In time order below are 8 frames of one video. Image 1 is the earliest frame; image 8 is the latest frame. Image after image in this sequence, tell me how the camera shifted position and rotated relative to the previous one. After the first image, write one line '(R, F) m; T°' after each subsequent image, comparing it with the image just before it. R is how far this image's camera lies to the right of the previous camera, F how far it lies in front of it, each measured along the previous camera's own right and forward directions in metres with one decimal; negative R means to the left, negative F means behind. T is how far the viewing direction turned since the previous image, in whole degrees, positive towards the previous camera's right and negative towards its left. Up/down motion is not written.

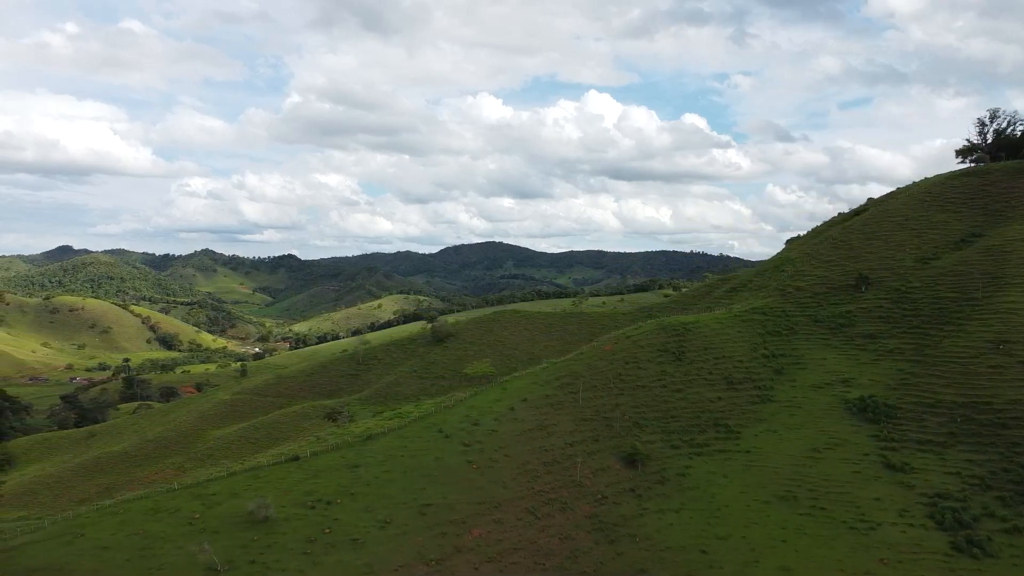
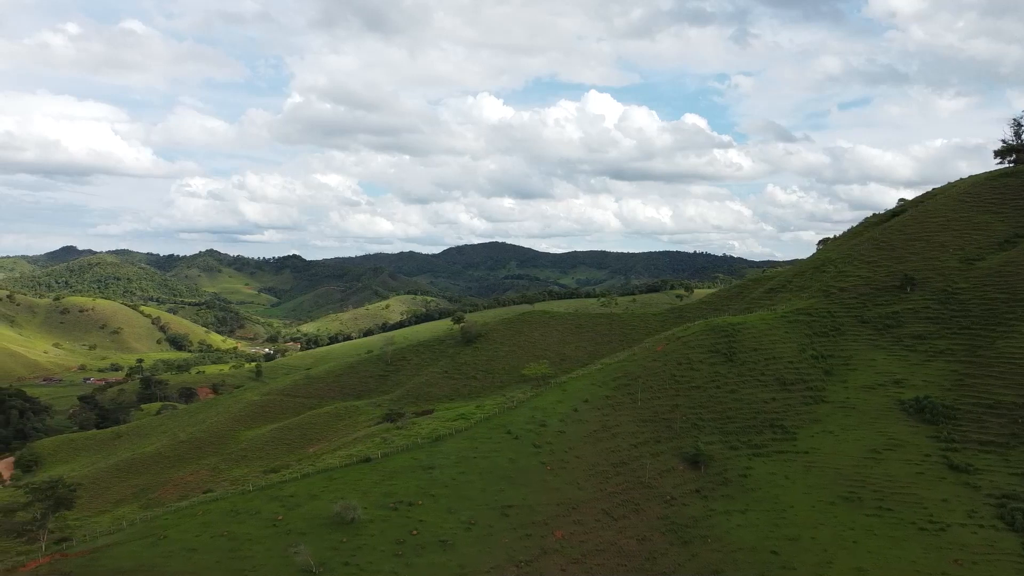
(-4.7, 0.0) m; 0°
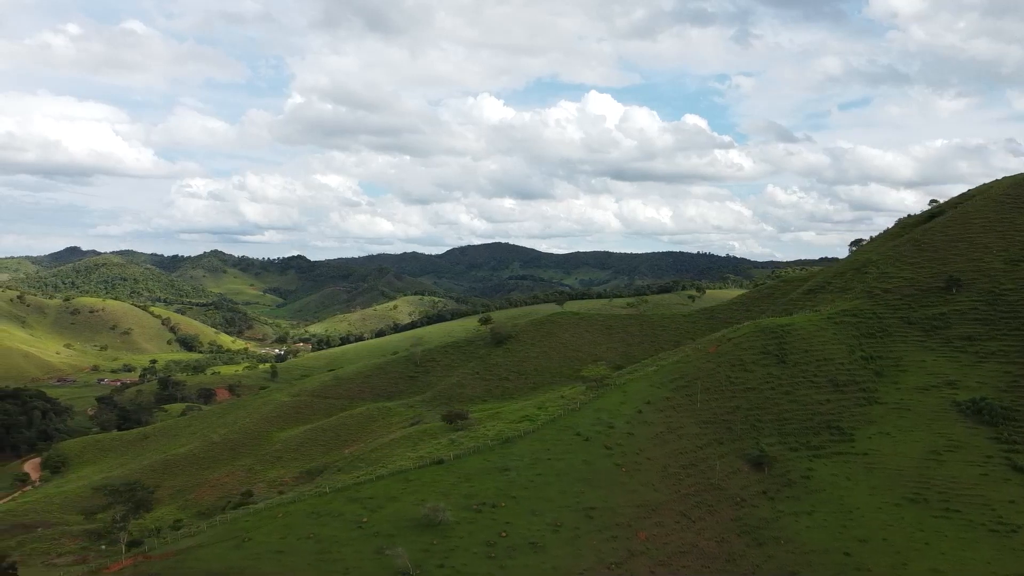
(-4.8, 0.0) m; 0°
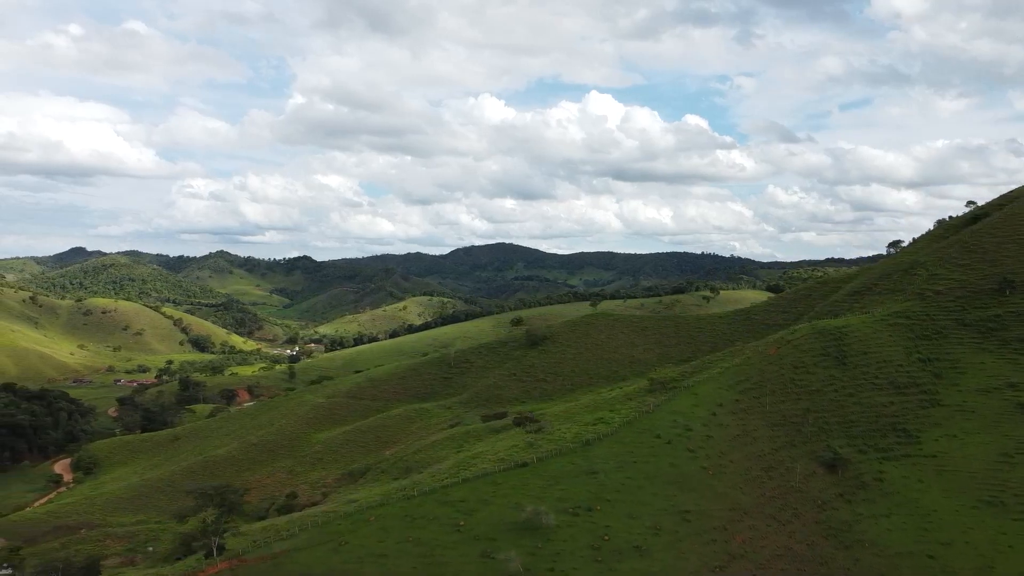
(-5.5, 0.0) m; 0°
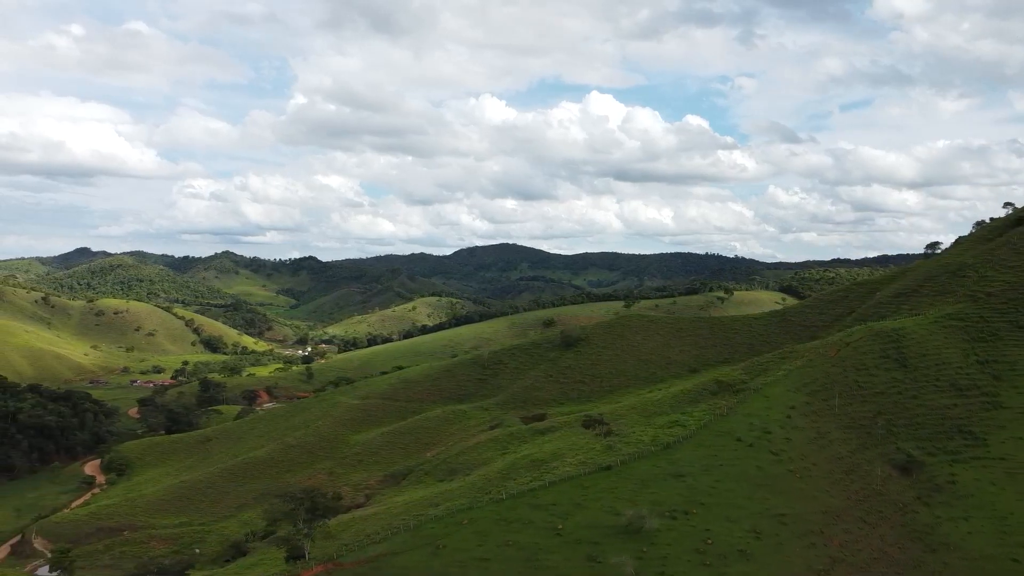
(-5.5, 0.0) m; 0°
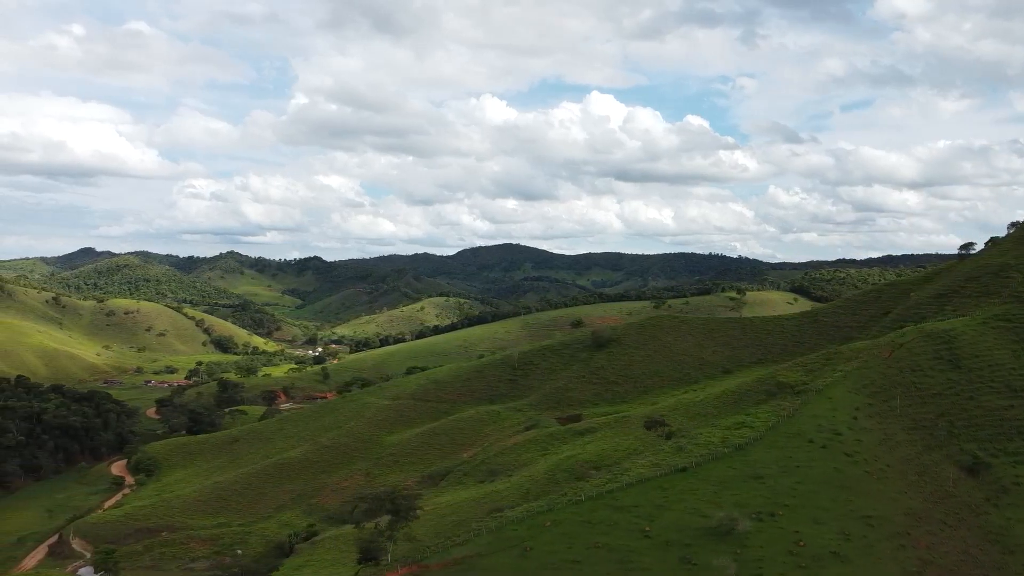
(-4.9, +0.1) m; 0°
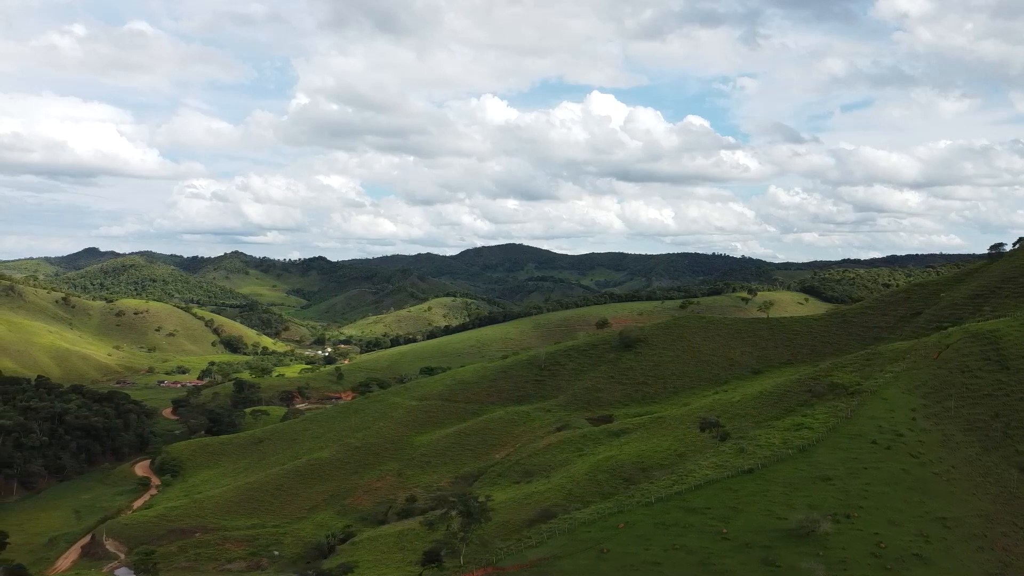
(-4.3, +0.1) m; 0°
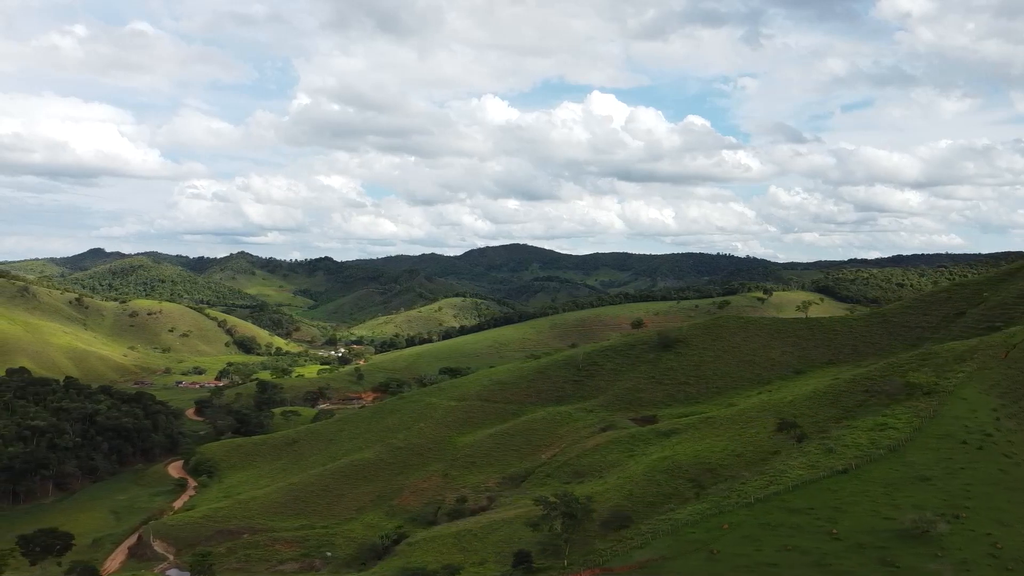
(-6.1, +0.1) m; 0°
